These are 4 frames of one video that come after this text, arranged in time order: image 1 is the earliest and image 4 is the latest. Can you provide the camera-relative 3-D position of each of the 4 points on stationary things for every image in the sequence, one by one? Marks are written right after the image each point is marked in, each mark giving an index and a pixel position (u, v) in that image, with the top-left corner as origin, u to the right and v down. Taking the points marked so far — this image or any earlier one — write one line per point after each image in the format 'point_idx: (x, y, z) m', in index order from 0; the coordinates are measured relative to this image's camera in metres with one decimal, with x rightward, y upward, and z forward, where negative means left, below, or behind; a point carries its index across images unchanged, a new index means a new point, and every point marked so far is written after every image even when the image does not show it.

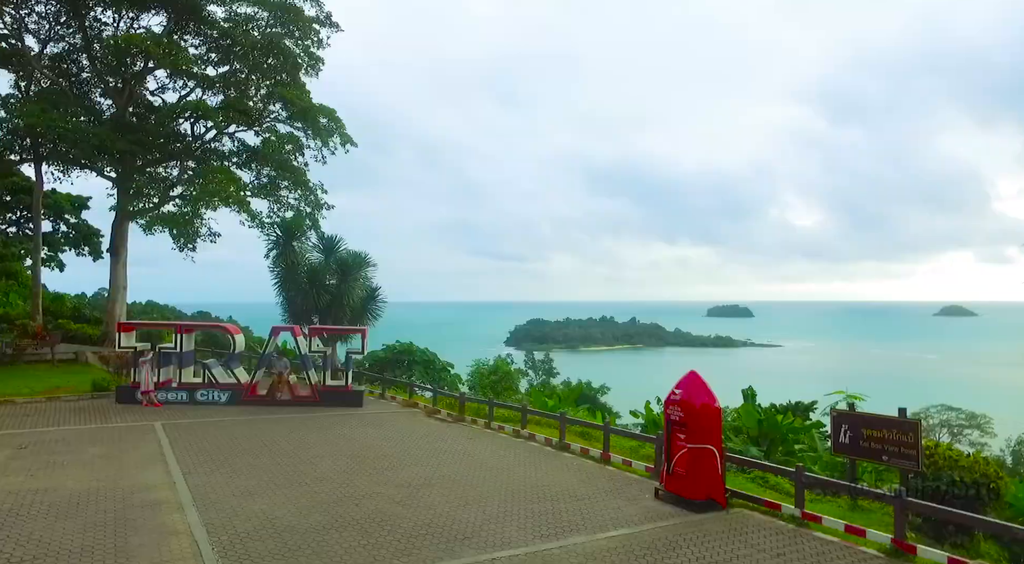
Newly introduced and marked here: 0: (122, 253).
0: (-10.4, +0.8, +19.6) m
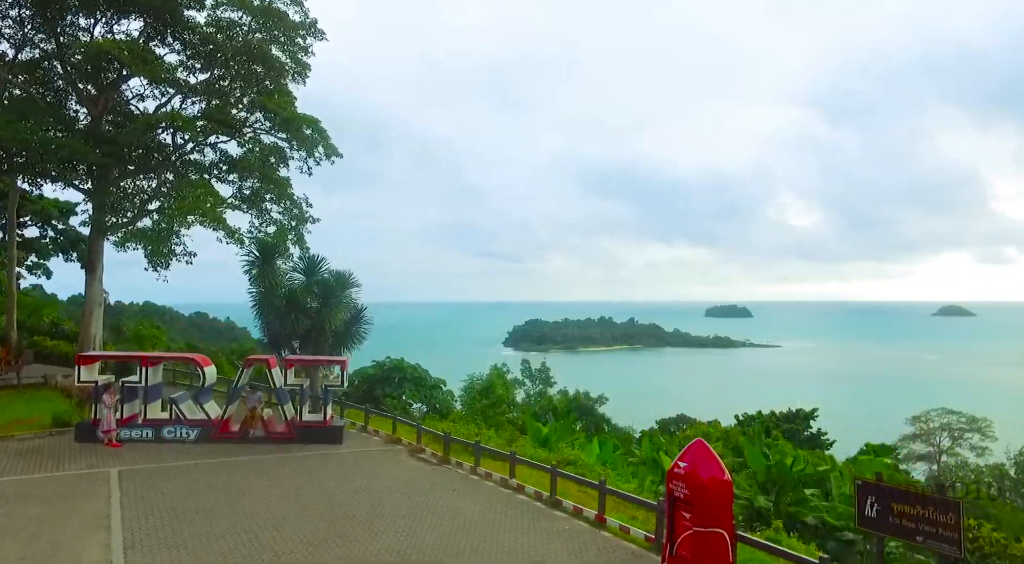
0: (-10.6, +0.3, +18.8) m
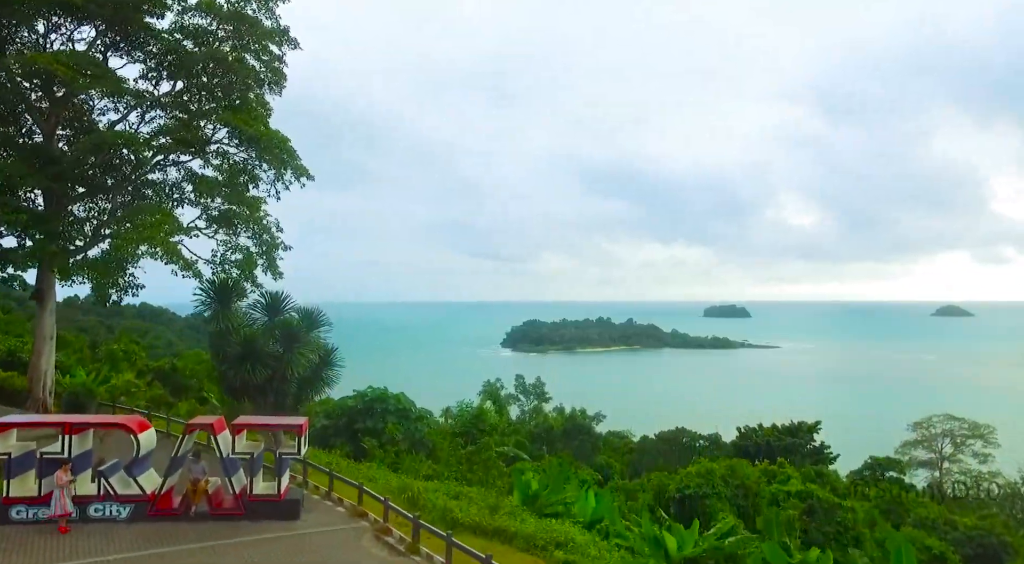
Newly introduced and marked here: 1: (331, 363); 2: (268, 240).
0: (-10.9, -0.4, +17.2) m
1: (-3.4, -1.5, +13.8) m
2: (-6.1, +1.1, +18.5) m
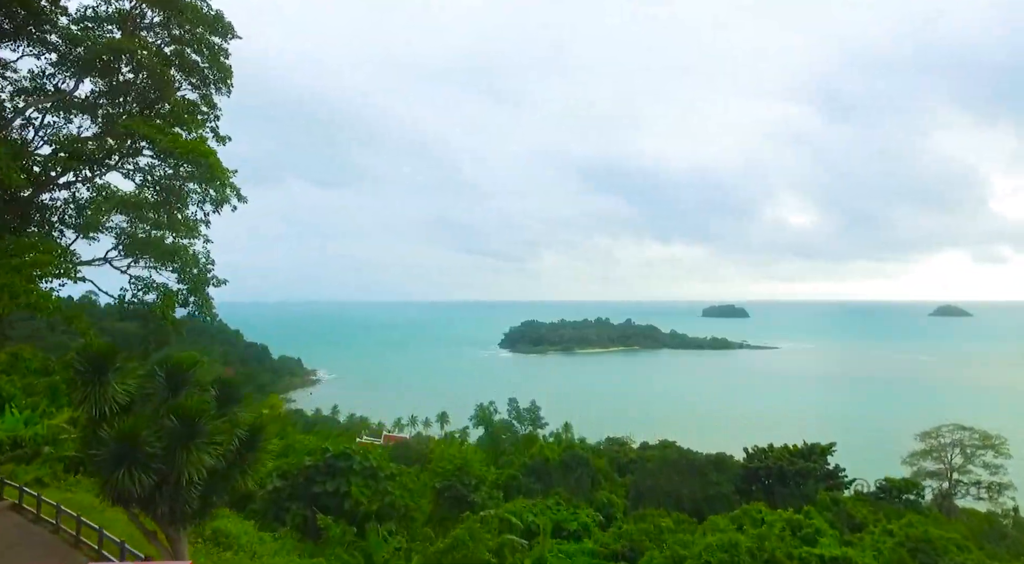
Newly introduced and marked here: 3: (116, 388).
0: (-11.2, -1.3, +13.8) m
1: (-3.7, -2.4, +10.4) m
2: (-6.5, +0.2, +15.1) m
3: (-5.4, -1.4, +10.1) m
